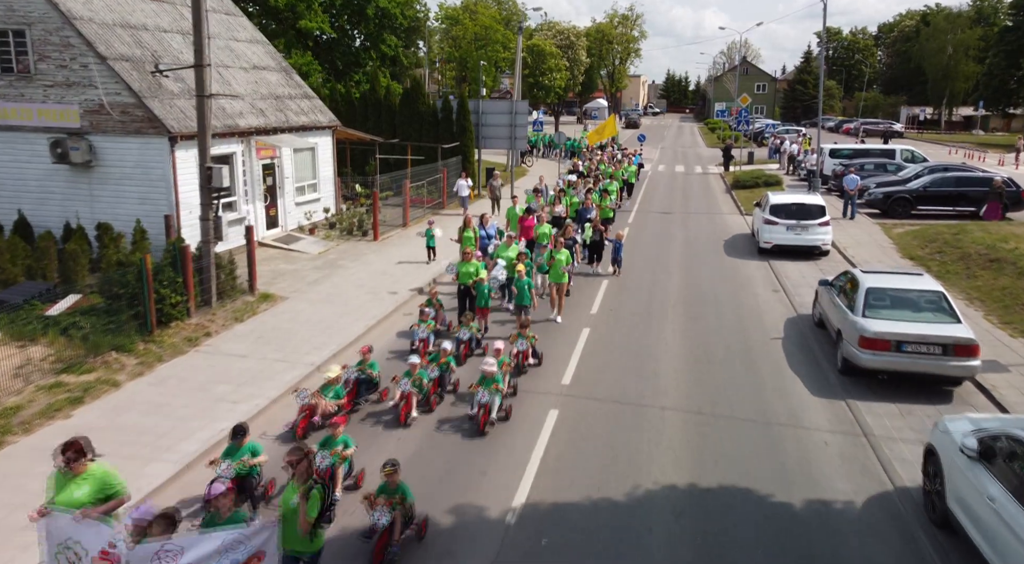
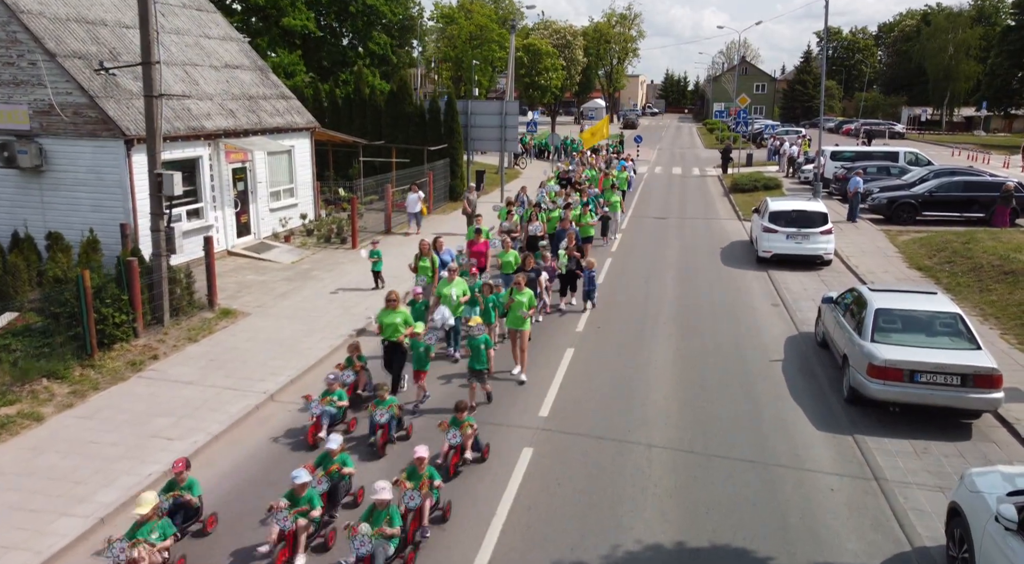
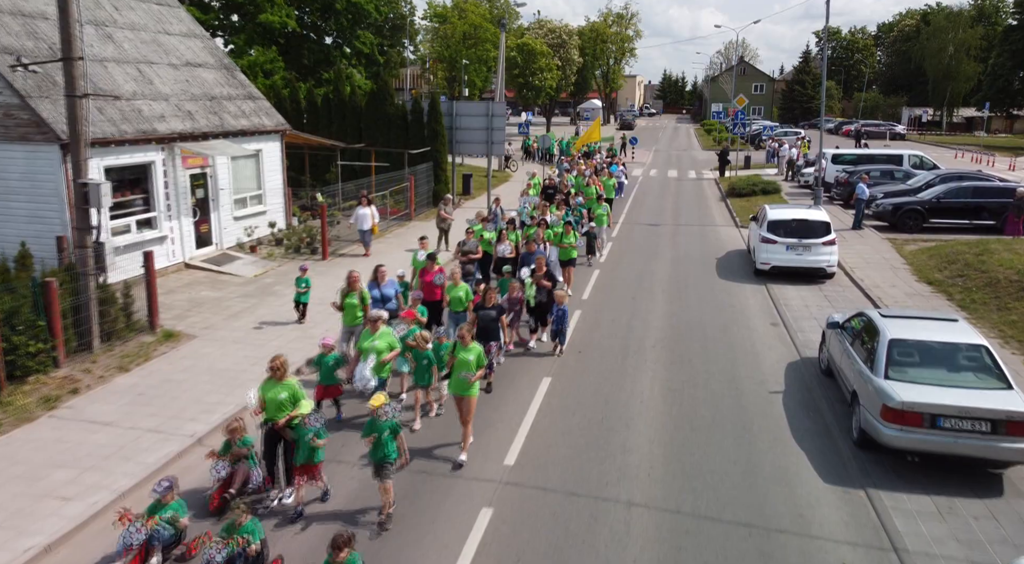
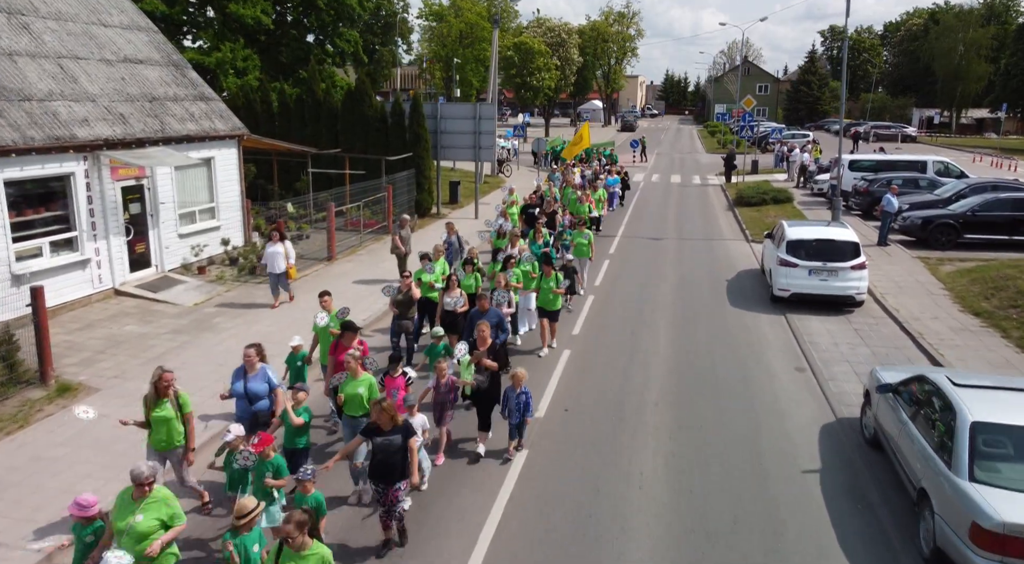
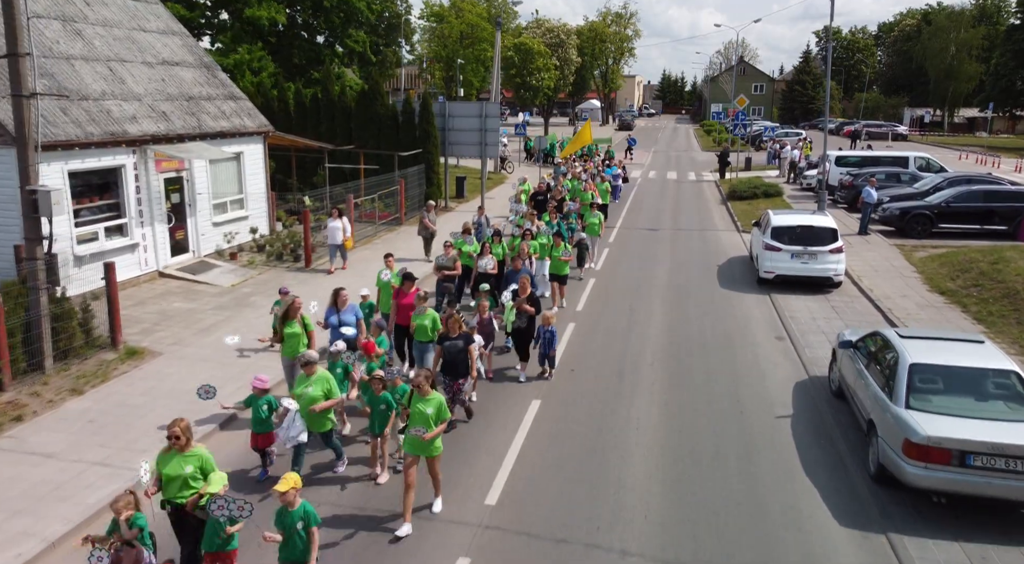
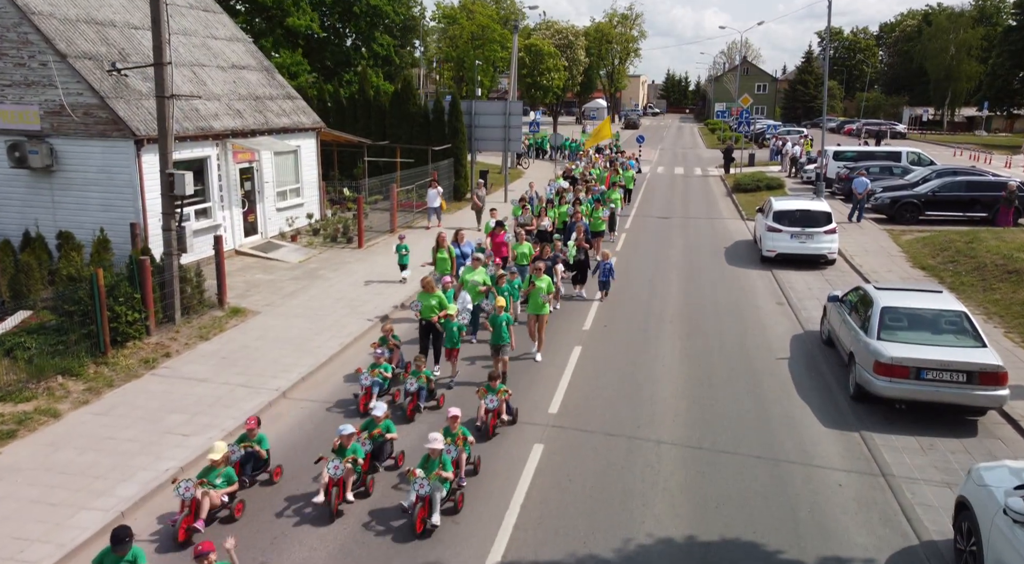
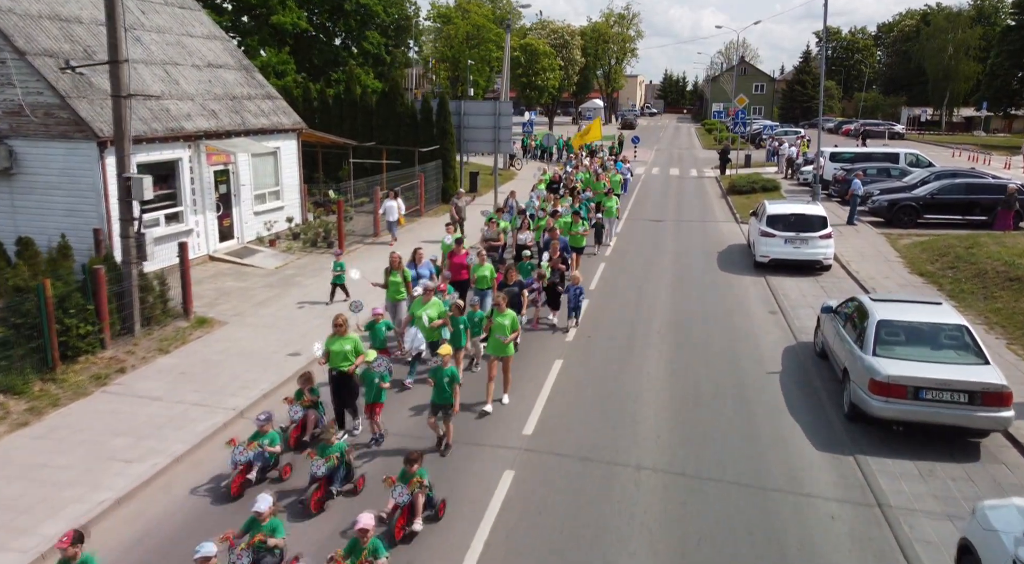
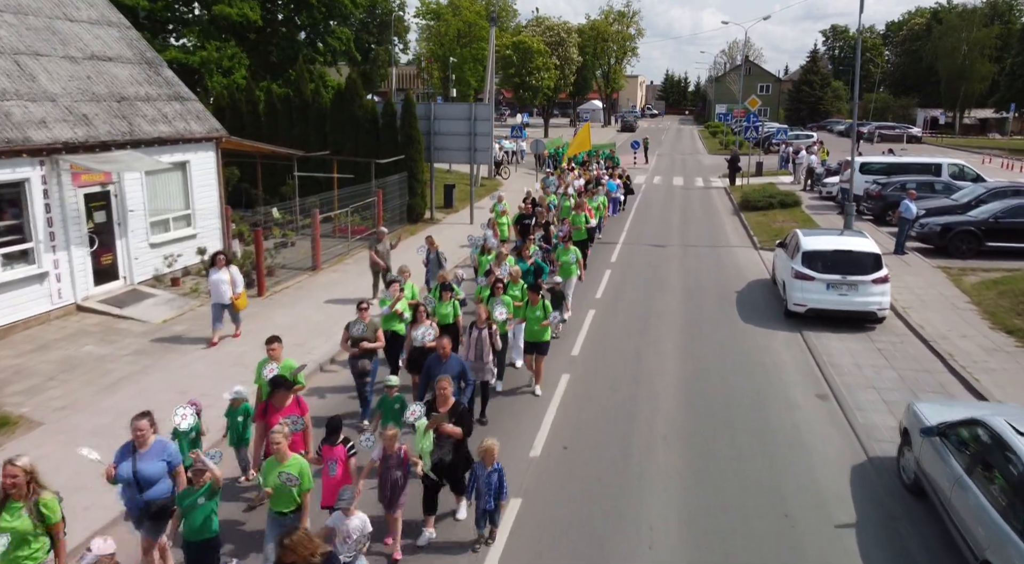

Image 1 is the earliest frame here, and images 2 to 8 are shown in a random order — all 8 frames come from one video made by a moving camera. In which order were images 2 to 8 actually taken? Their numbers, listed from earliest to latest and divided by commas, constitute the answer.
6, 2, 7, 3, 5, 4, 8
